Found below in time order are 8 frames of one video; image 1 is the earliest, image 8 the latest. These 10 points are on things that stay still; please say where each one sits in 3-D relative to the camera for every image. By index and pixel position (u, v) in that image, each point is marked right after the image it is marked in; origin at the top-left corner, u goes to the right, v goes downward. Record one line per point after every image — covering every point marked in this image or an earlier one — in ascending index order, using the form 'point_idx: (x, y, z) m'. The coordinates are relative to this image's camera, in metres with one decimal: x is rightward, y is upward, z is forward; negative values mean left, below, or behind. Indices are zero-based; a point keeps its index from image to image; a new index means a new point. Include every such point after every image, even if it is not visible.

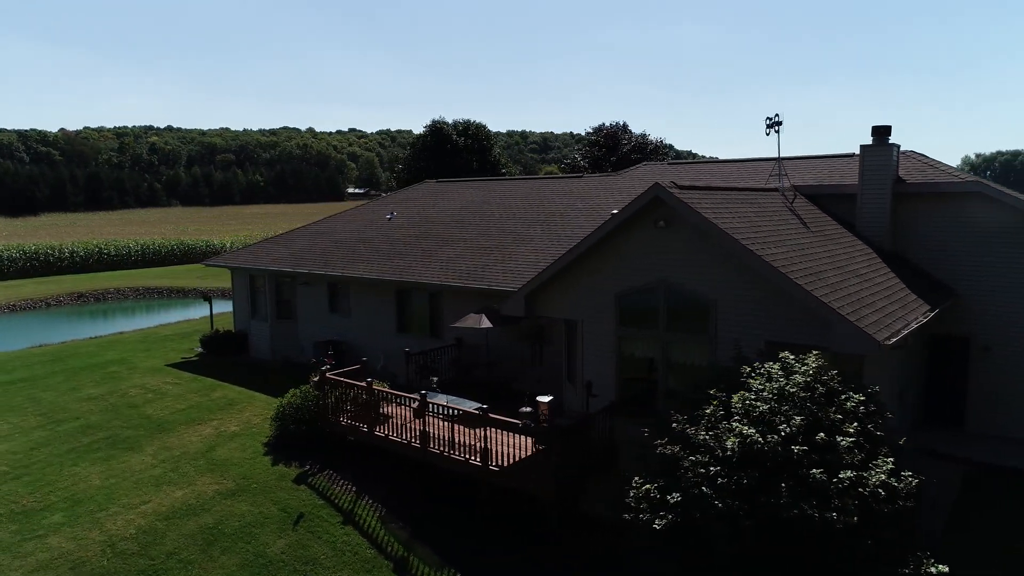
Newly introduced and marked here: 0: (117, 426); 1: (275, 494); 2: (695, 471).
0: (-7.4, -2.6, +13.3) m
1: (-3.5, -3.0, +10.6) m
2: (+1.8, -1.7, +6.8) m
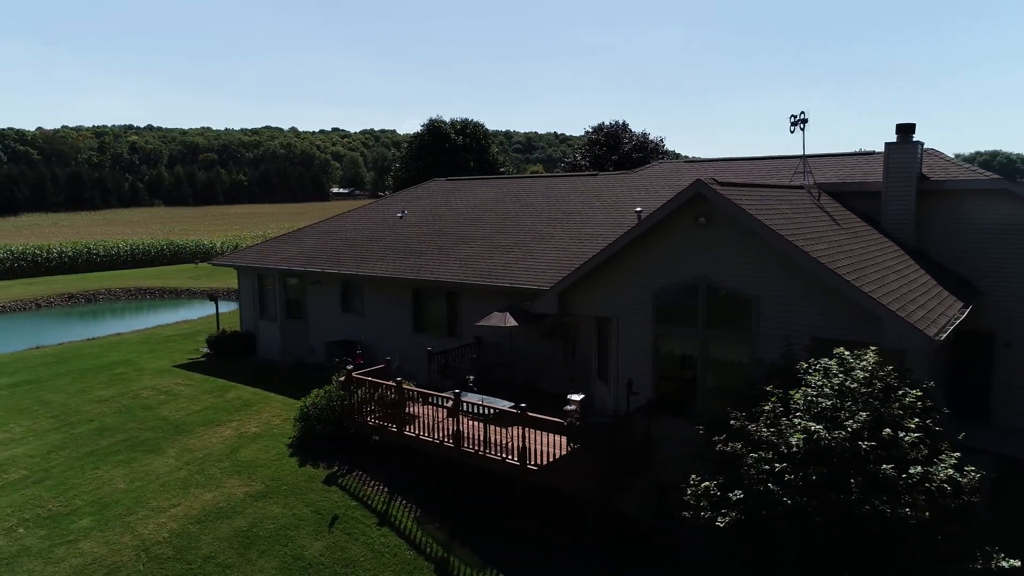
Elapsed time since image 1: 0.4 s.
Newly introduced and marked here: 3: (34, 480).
0: (-6.9, -2.6, +13.1) m
1: (-3.0, -3.0, +10.4) m
2: (+2.4, -1.7, +6.8) m
3: (-7.2, -2.9, +10.8) m
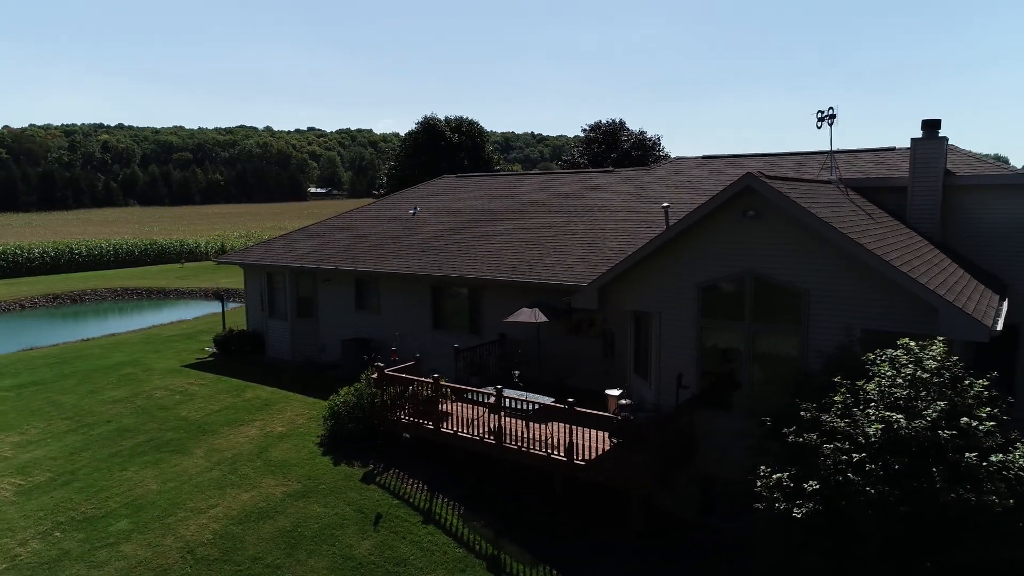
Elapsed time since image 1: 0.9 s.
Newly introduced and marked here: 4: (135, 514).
0: (-6.4, -2.5, +12.8) m
1: (-2.4, -3.0, +10.2) m
2: (+3.1, -1.6, +6.8) m
3: (-6.6, -2.9, +10.5) m
4: (-5.0, -3.0, +9.6) m
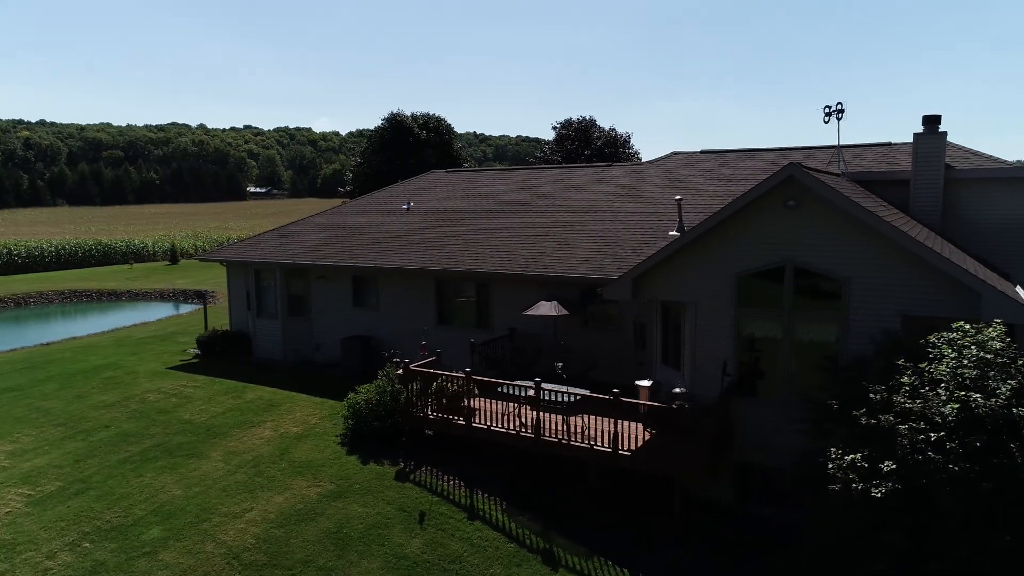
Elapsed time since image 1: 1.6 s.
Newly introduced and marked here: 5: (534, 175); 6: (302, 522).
0: (-6.0, -2.5, +12.1) m
1: (-1.8, -2.9, +10.0) m
2: (+3.9, -1.5, +7.0) m
3: (-6.1, -2.8, +9.9) m
4: (-4.4, -3.0, +9.1) m
5: (+0.6, +3.1, +19.2) m
6: (-2.7, -3.0, +9.2) m
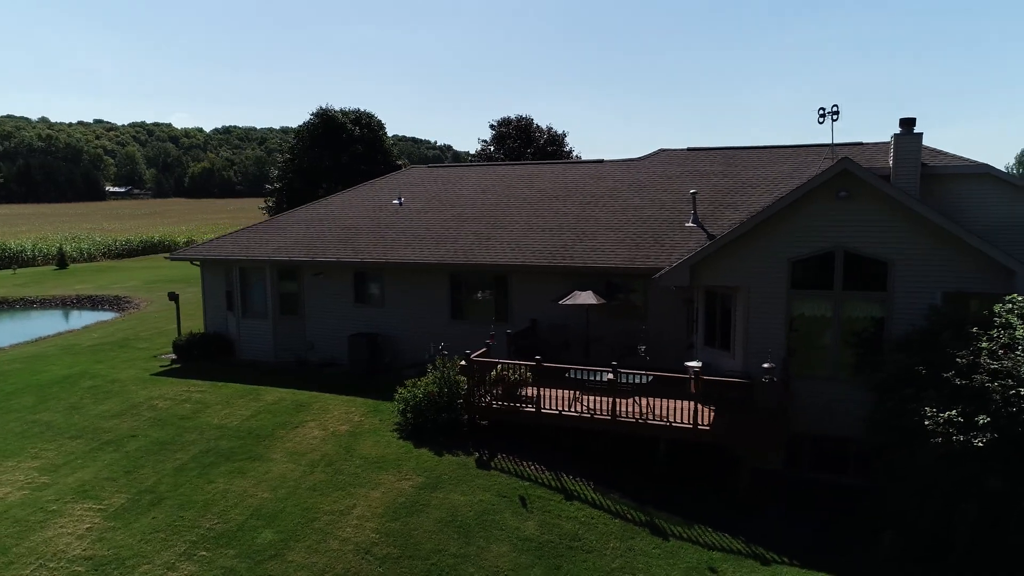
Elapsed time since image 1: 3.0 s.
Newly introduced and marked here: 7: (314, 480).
0: (-5.0, -2.4, +11.5) m
1: (-0.5, -2.7, +10.1) m
2: (+5.6, -1.2, +8.1) m
3: (-4.7, -2.8, +9.2) m
4: (-2.9, -2.9, +8.7) m
5: (+0.1, +3.2, +19.6) m
6: (-1.3, -2.9, +9.1) m
7: (-2.7, -2.7, +9.9) m
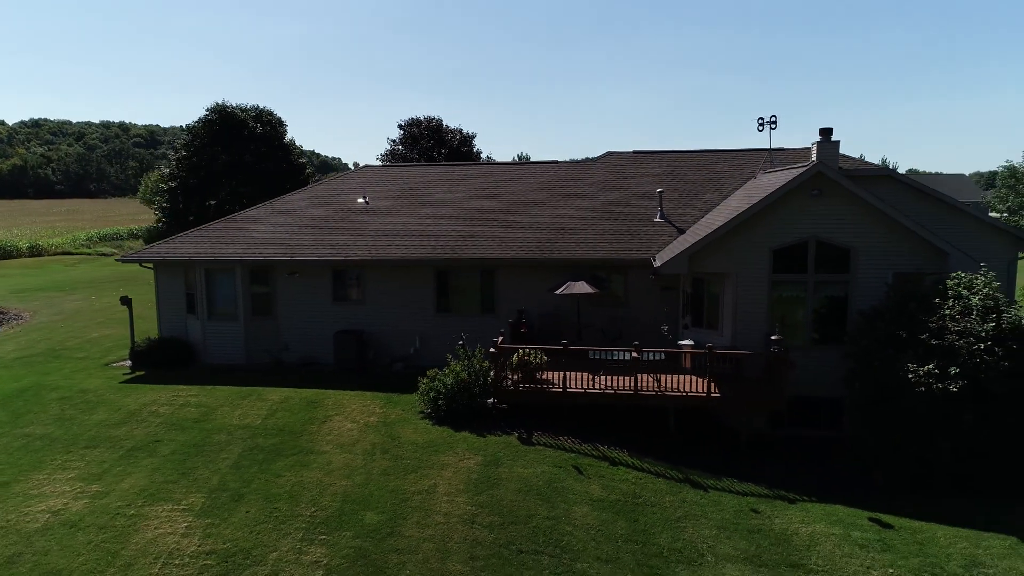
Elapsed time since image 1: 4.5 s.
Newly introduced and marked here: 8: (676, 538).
0: (-4.5, -2.4, +11.4) m
1: (+0.3, -2.6, +10.9) m
2: (+6.6, -0.9, +10.2) m
3: (-3.7, -2.7, +9.2) m
4: (-1.8, -2.8, +9.1) m
5: (-1.3, +3.4, +20.4) m
6: (-0.3, -2.8, +9.8) m
7: (-1.9, -2.6, +10.3) m
8: (+2.1, -3.2, +9.2) m
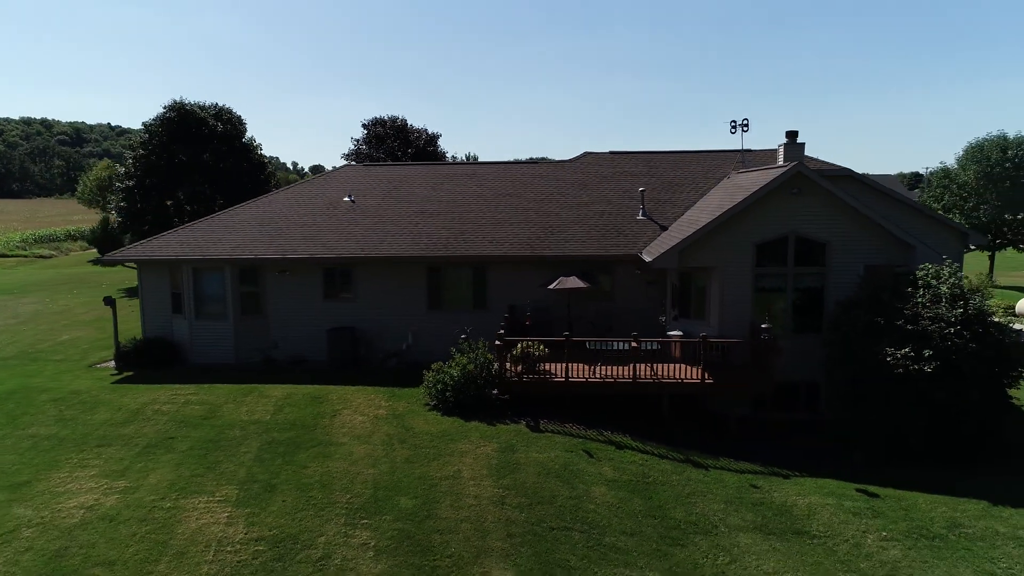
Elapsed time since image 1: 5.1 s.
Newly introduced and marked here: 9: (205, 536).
0: (-4.3, -2.4, +11.5) m
1: (+0.5, -2.5, +11.4) m
2: (+6.8, -0.7, +11.3) m
3: (-3.3, -2.7, +9.5) m
4: (-1.5, -2.7, +9.5) m
5: (-1.9, +3.4, +20.7) m
6: (0.0, -2.7, +10.3) m
7: (-1.6, -2.5, +10.6) m
8: (+2.5, -3.1, +9.9) m
9: (-3.6, -2.9, +8.2) m
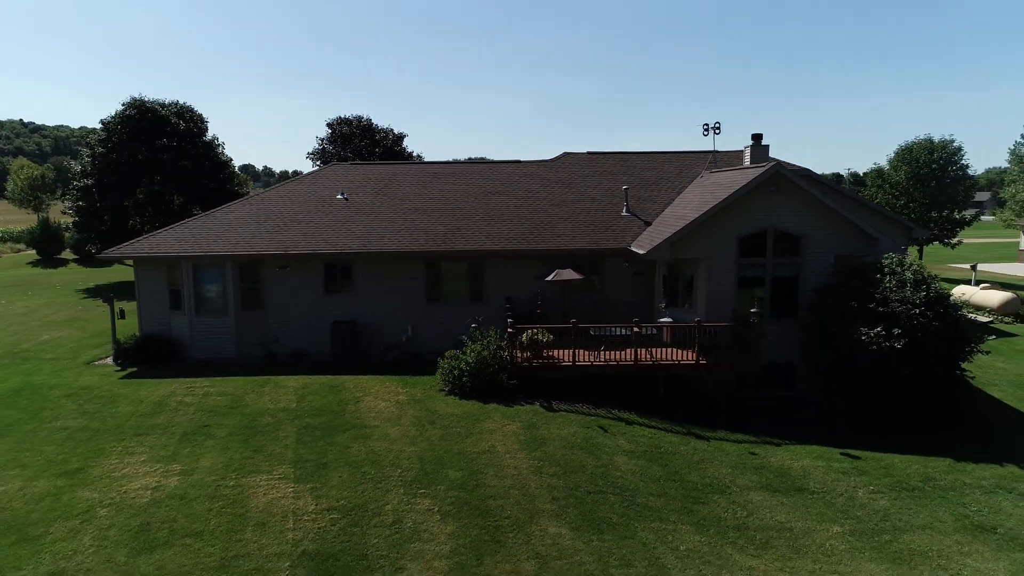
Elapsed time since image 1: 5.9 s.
0: (-3.9, -2.2, +12.0) m
1: (+0.8, -2.3, +12.4) m
2: (+7.1, -0.5, +12.8) m
3: (-2.8, -2.5, +10.0) m
4: (-0.9, -2.6, +10.2) m
5: (-2.4, +3.6, +21.4) m
6: (+0.5, -2.5, +11.2) m
7: (-1.2, -2.3, +11.4) m
8: (+2.9, -2.9, +11.0) m
9: (-2.9, -2.7, +8.8) m
